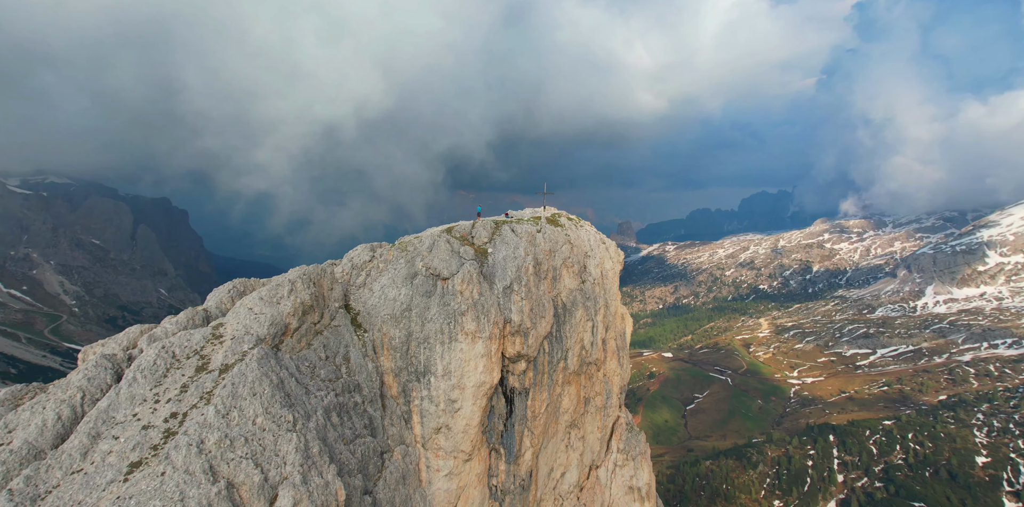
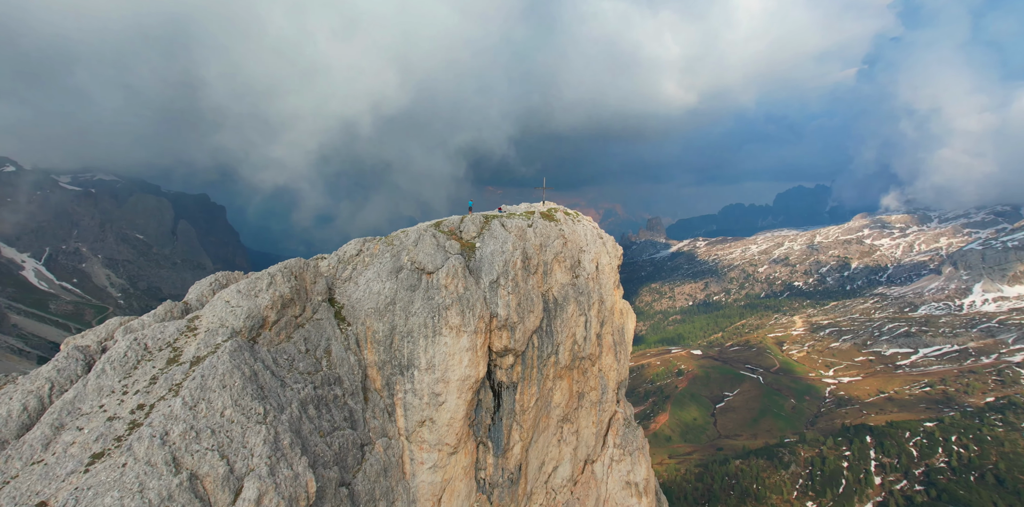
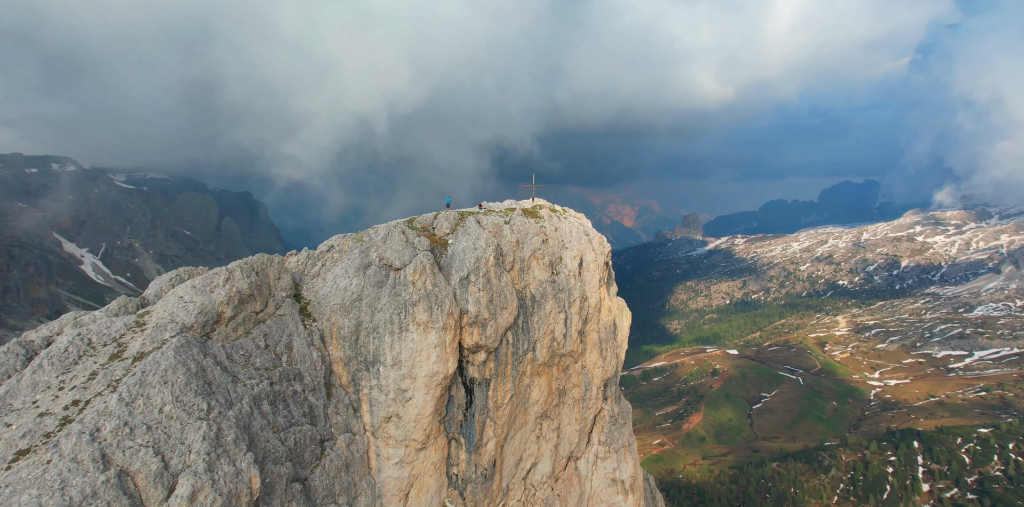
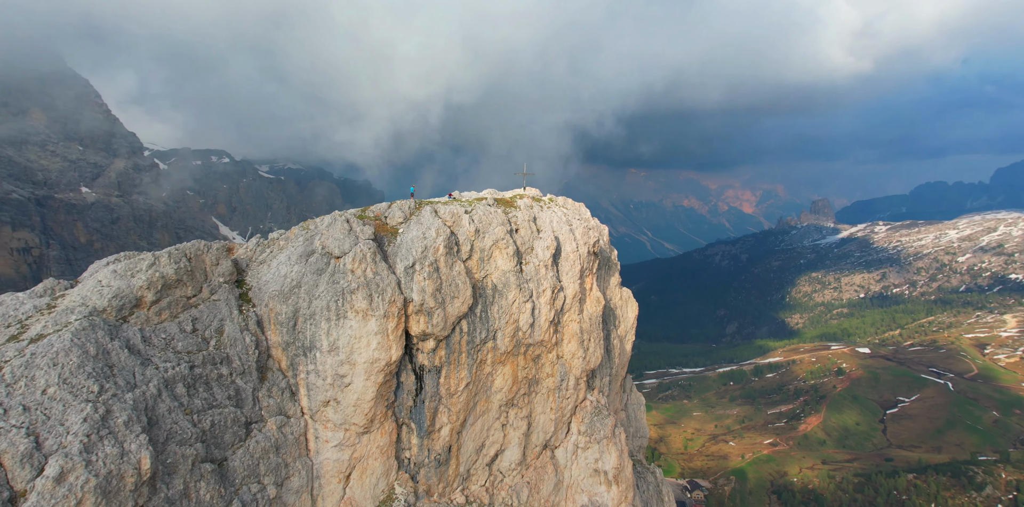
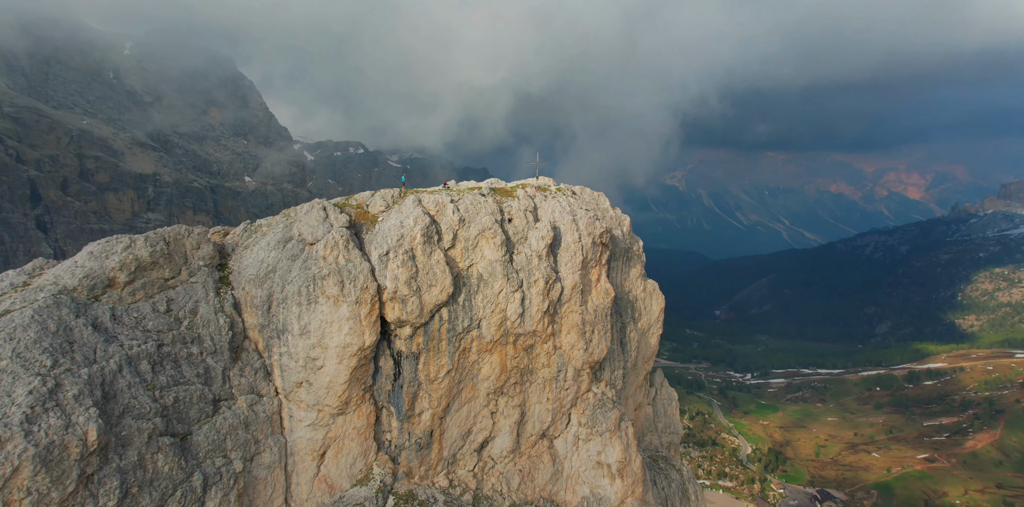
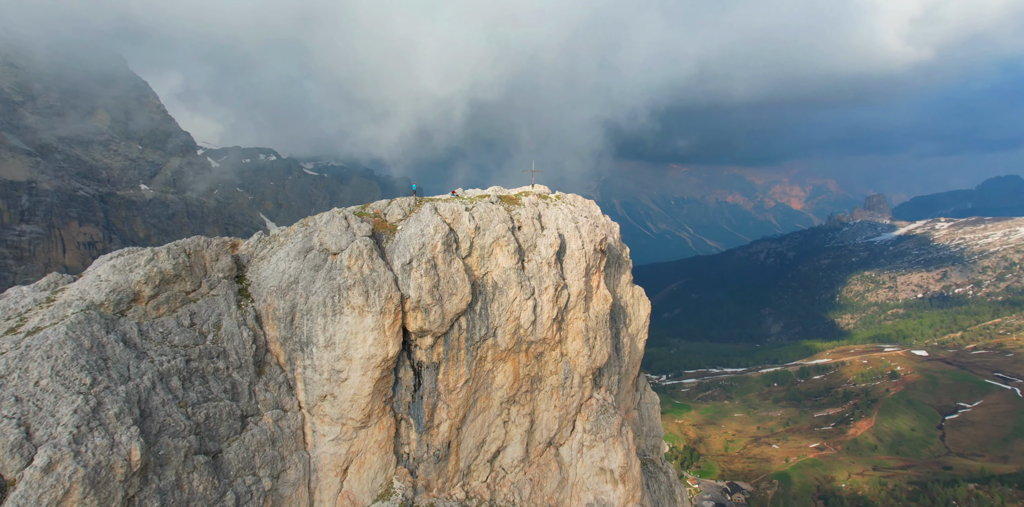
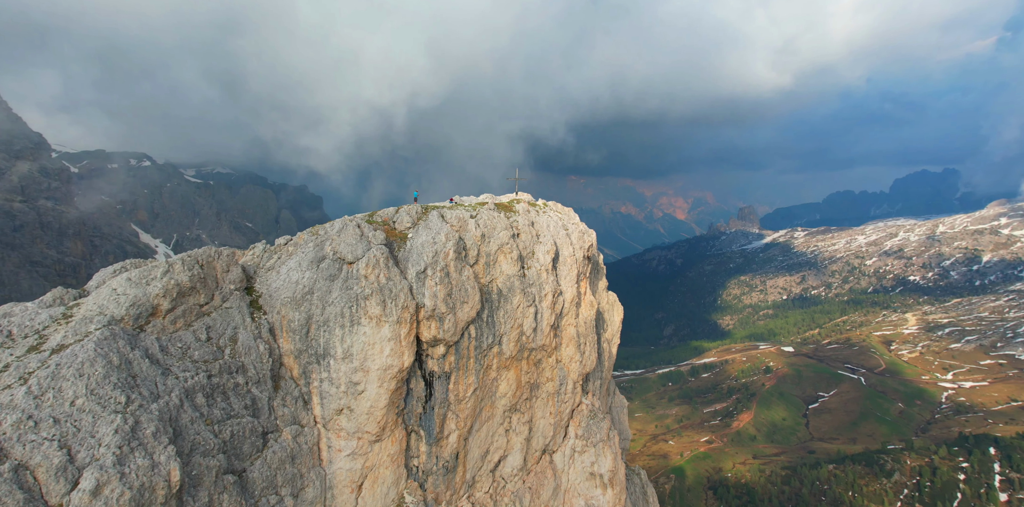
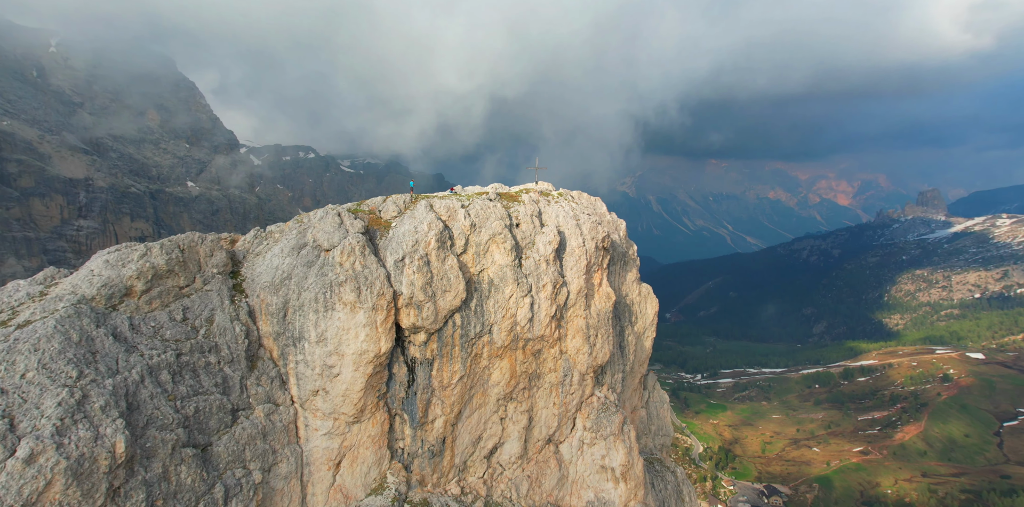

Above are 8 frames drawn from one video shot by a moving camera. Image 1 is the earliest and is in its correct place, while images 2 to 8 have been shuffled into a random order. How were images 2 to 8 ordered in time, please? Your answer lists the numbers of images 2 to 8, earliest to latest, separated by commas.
2, 3, 7, 4, 6, 8, 5
